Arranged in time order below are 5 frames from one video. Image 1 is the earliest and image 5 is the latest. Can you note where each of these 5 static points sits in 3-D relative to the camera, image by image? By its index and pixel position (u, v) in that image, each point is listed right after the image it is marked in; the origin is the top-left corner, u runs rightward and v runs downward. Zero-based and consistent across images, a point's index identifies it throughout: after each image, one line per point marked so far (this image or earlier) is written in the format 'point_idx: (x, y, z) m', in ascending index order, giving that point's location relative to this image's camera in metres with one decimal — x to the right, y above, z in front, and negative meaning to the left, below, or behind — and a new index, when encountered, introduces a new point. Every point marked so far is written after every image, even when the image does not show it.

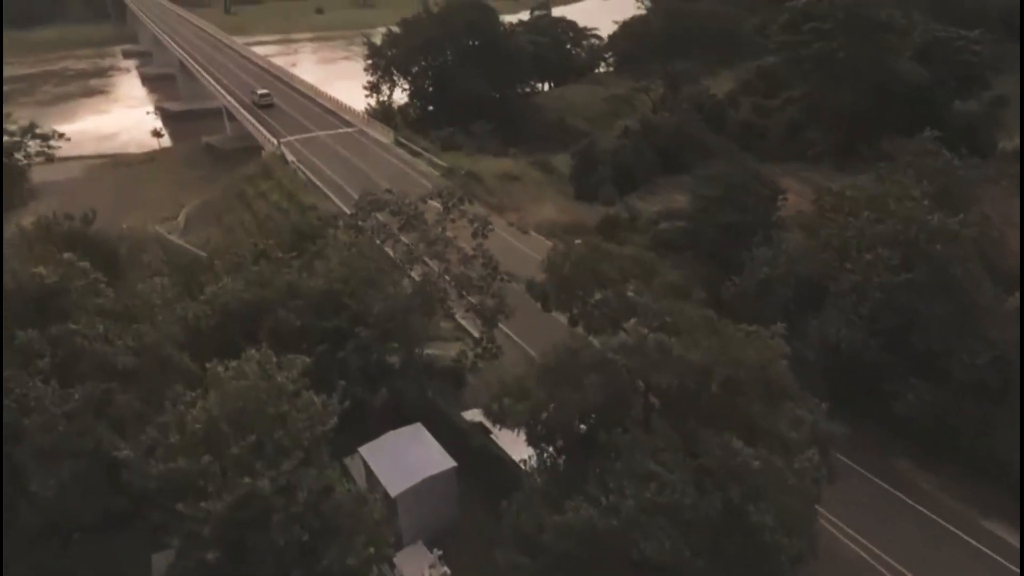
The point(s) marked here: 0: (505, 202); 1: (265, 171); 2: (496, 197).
0: (-0.1, +2.1, +16.9) m
1: (-6.9, +3.2, +19.5) m
2: (-0.3, +2.3, +17.4) m
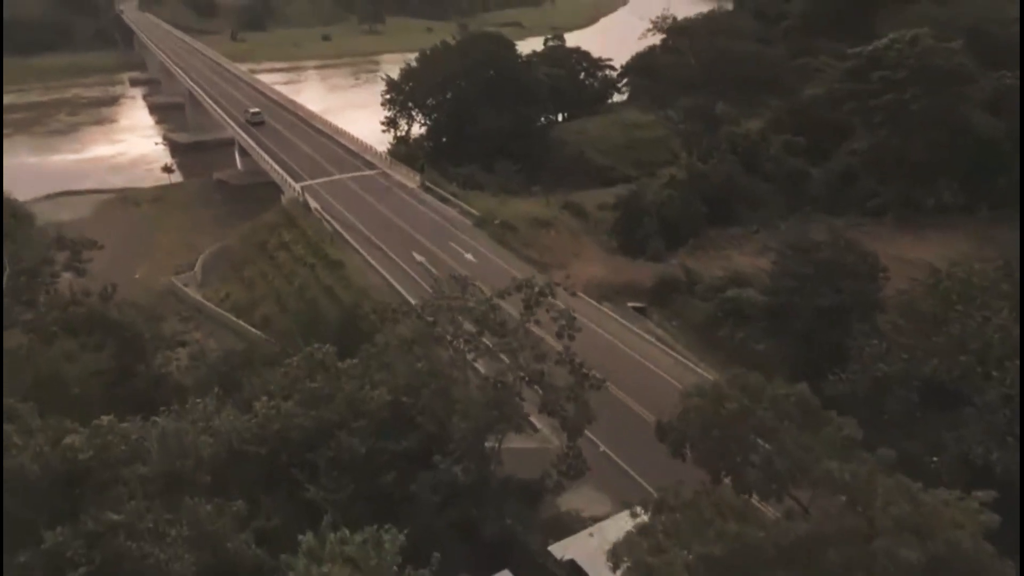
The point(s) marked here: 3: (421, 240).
0: (+0.8, +0.7, +15.9) m
1: (-5.9, +1.8, +18.5) m
2: (+0.6, +0.9, +16.4) m
3: (-2.2, +1.1, +16.6) m
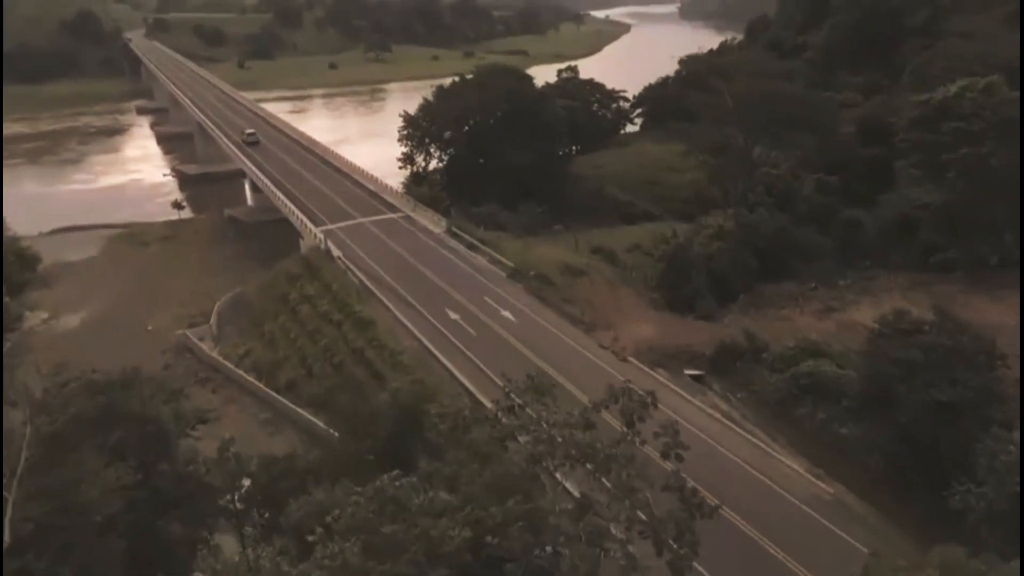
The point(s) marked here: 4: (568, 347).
0: (+1.7, -0.6, +14.8) m
1: (-5.1, +0.4, +17.5) m
2: (+1.5, -0.4, +15.3) m
3: (-1.3, -0.2, +15.6) m
4: (+1.1, -1.1, +13.4) m
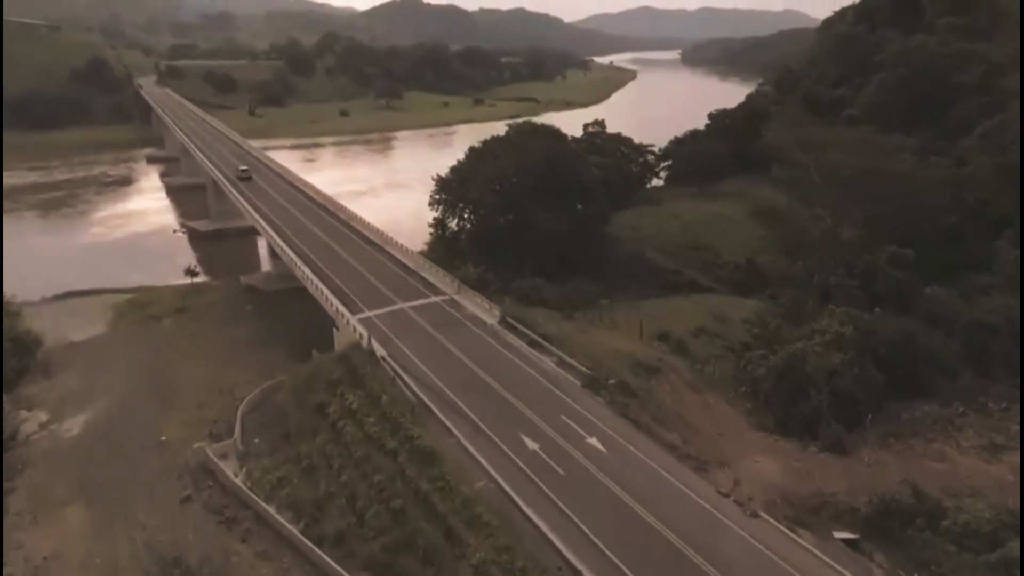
0: (+3.3, -2.7, +12.4) m
1: (-3.5, -1.9, +15.2) m
2: (+3.0, -2.6, +12.9) m
3: (+0.3, -2.4, +13.2) m
4: (+2.6, -3.2, +11.0) m
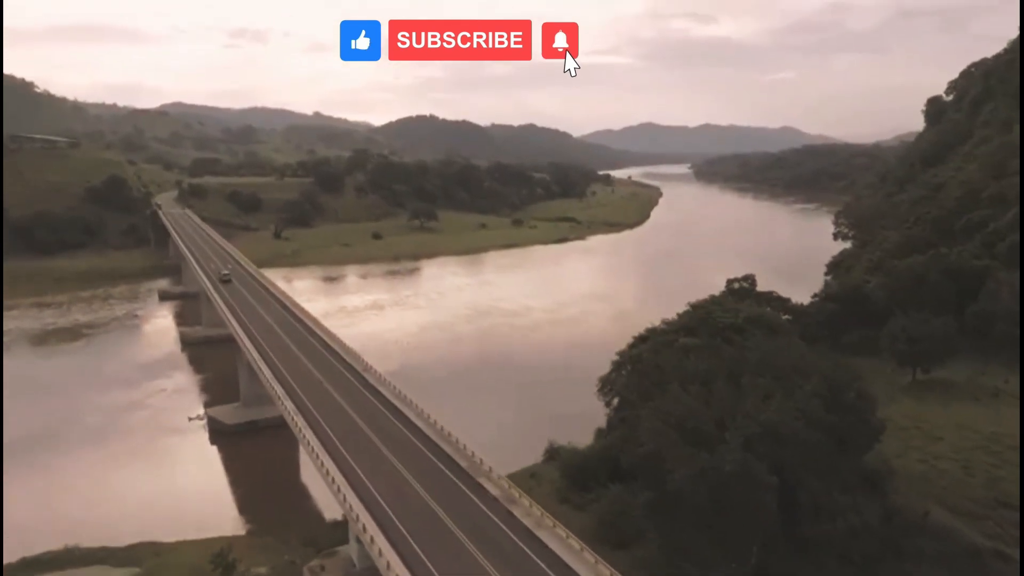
0: (+9.4, -8.0, +0.1) m
1: (+2.7, -7.5, +3.0) m
2: (+9.2, -8.0, +0.7) m
3: (+6.5, -7.8, +1.0) m
4: (+8.8, -8.3, -1.4) m
